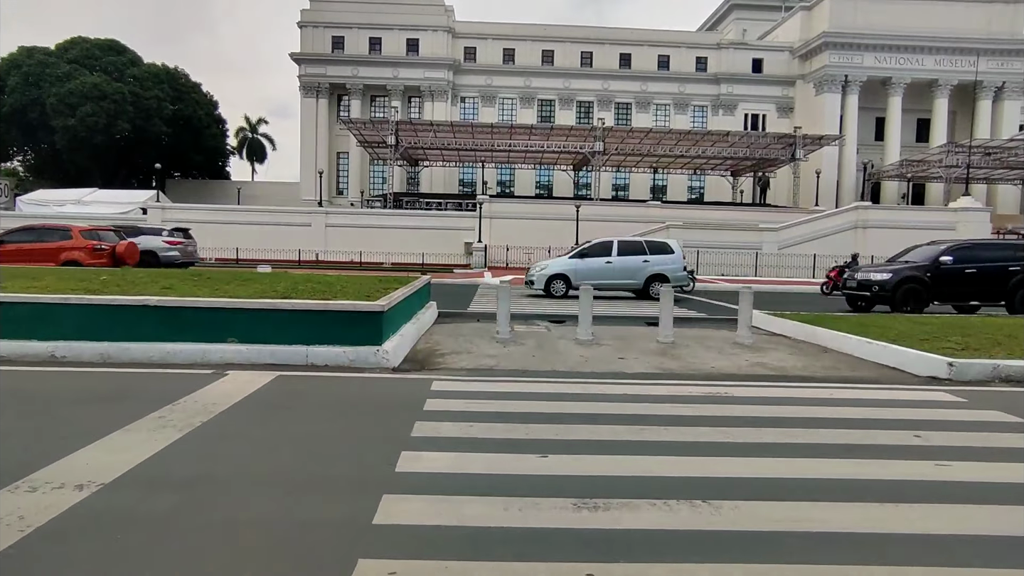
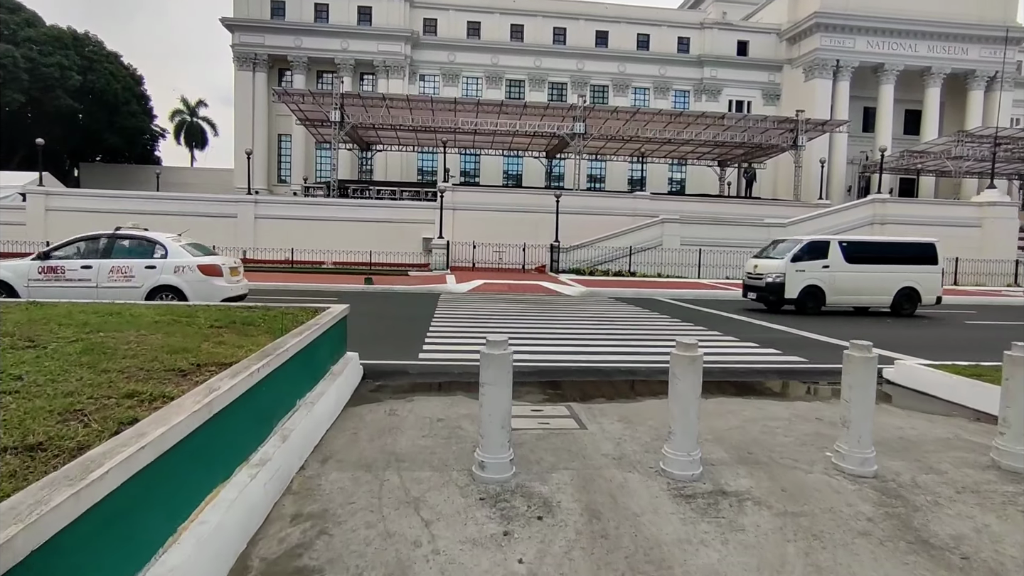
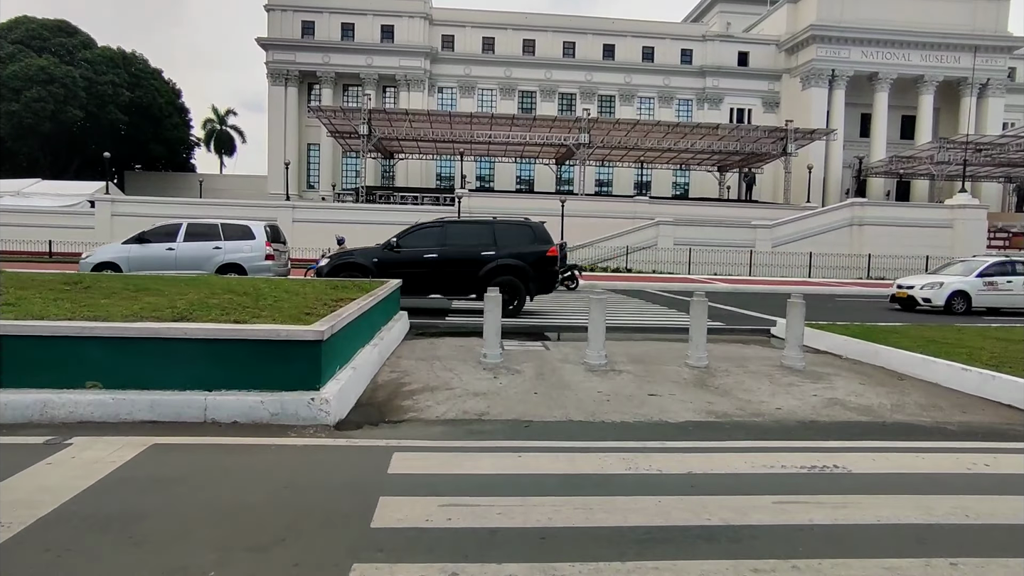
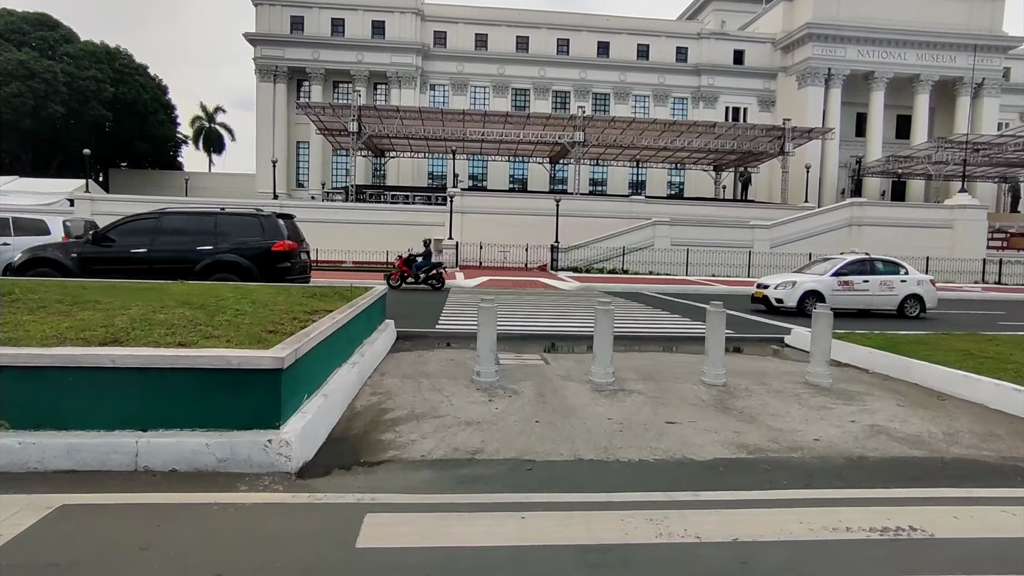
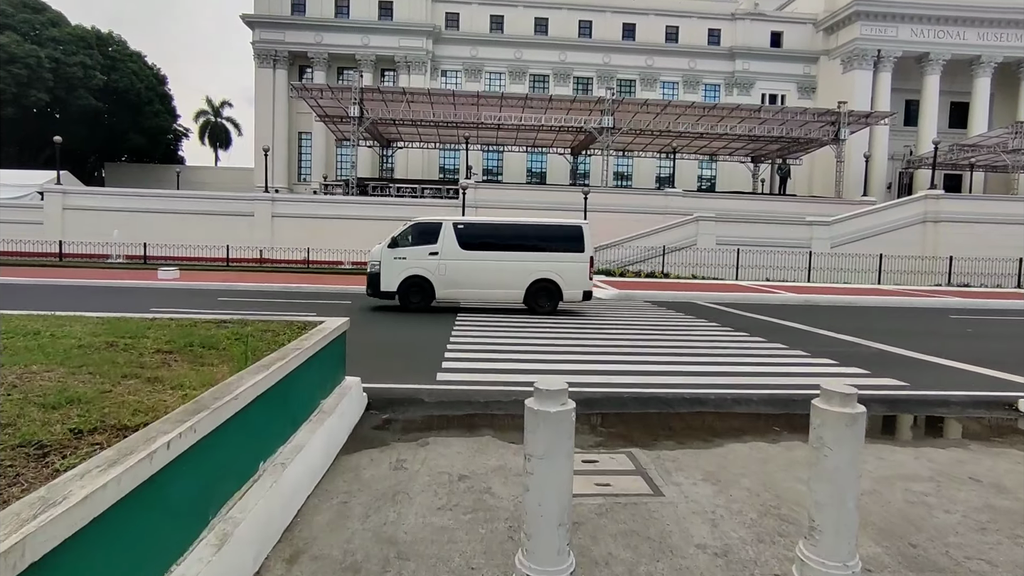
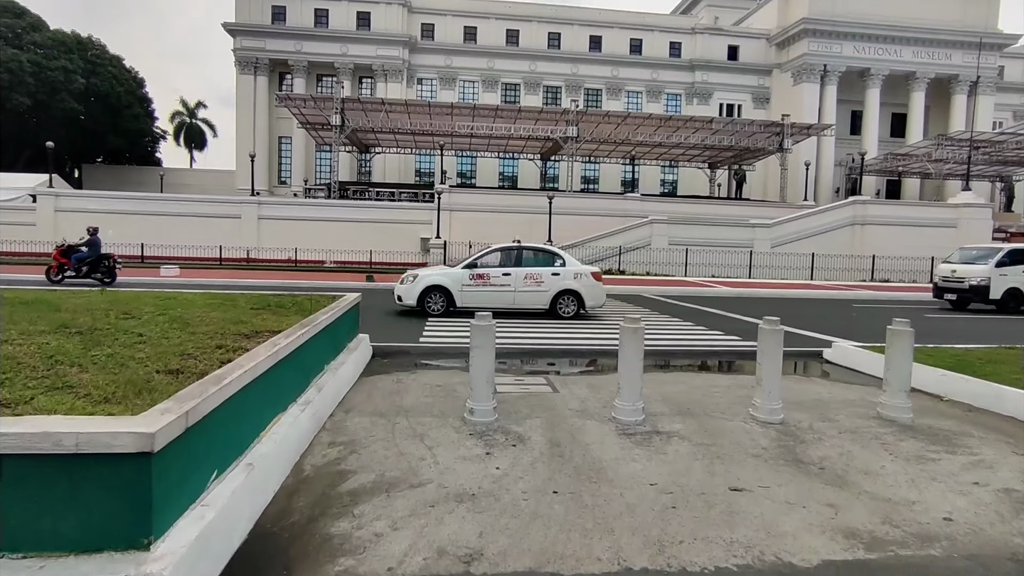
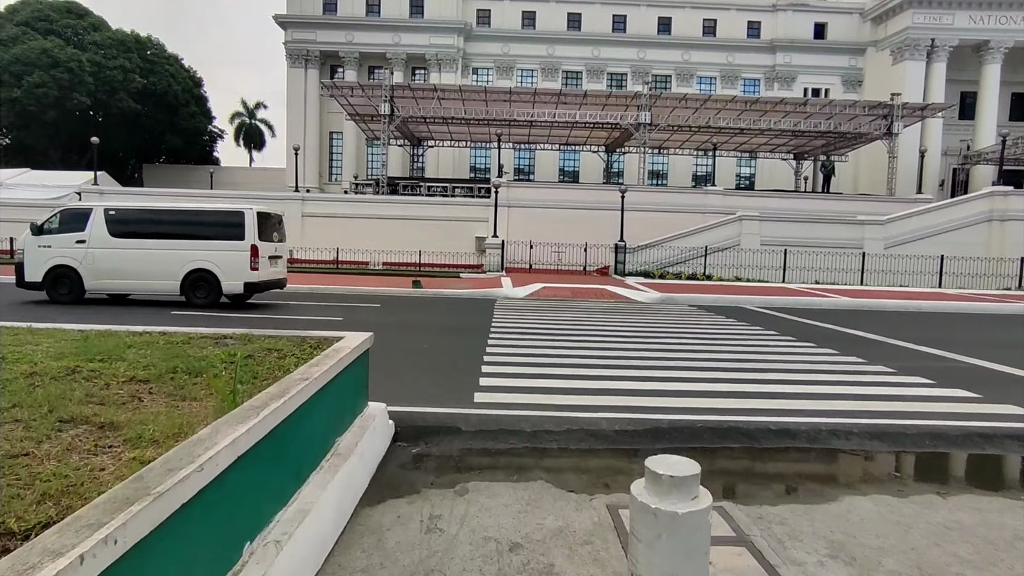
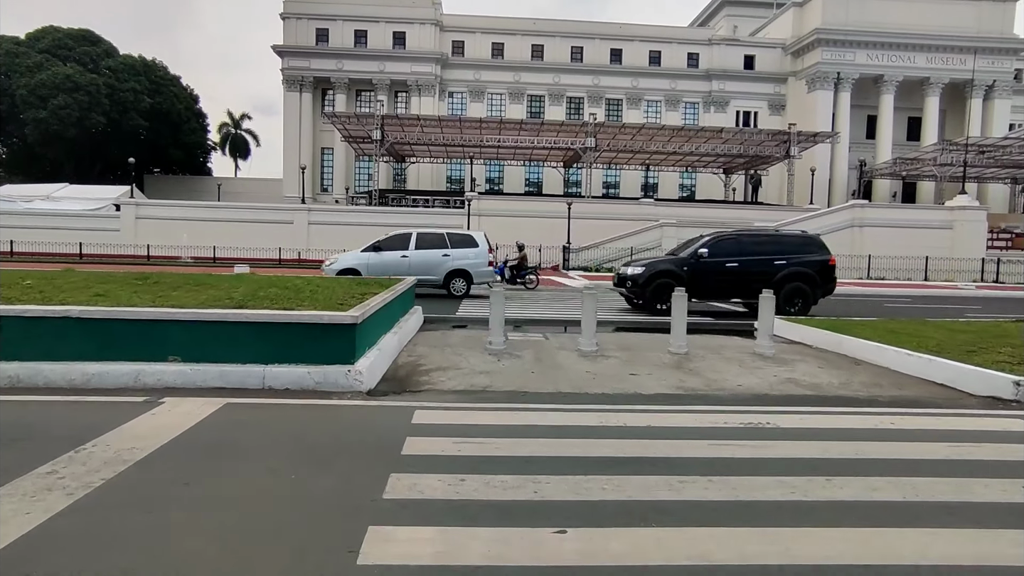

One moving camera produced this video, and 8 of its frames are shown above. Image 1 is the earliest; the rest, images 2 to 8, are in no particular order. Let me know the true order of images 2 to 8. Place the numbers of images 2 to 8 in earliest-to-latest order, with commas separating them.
8, 3, 4, 6, 2, 5, 7
